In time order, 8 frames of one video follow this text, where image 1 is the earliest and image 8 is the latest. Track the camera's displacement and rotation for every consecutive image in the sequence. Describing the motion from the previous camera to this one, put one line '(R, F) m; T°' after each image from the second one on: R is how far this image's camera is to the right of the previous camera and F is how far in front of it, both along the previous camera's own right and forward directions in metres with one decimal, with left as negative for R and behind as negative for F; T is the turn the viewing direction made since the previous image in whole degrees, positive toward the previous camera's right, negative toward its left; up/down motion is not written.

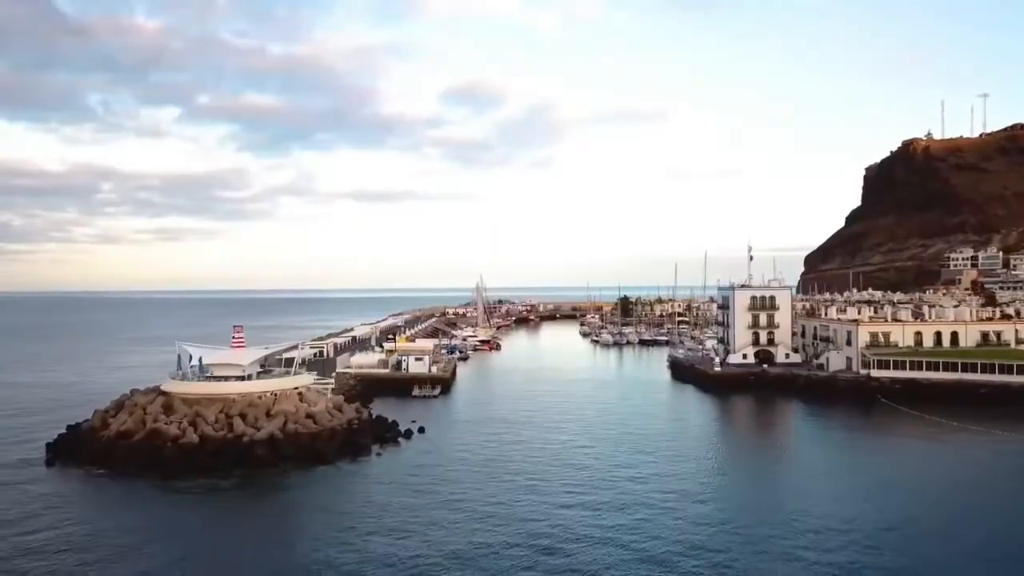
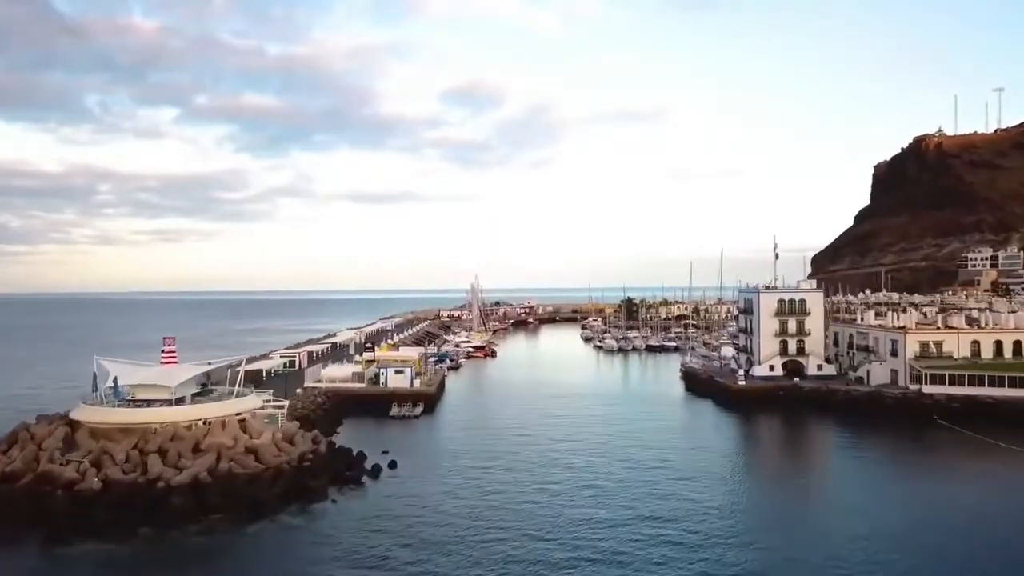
(+0.3, +7.3) m; 0°
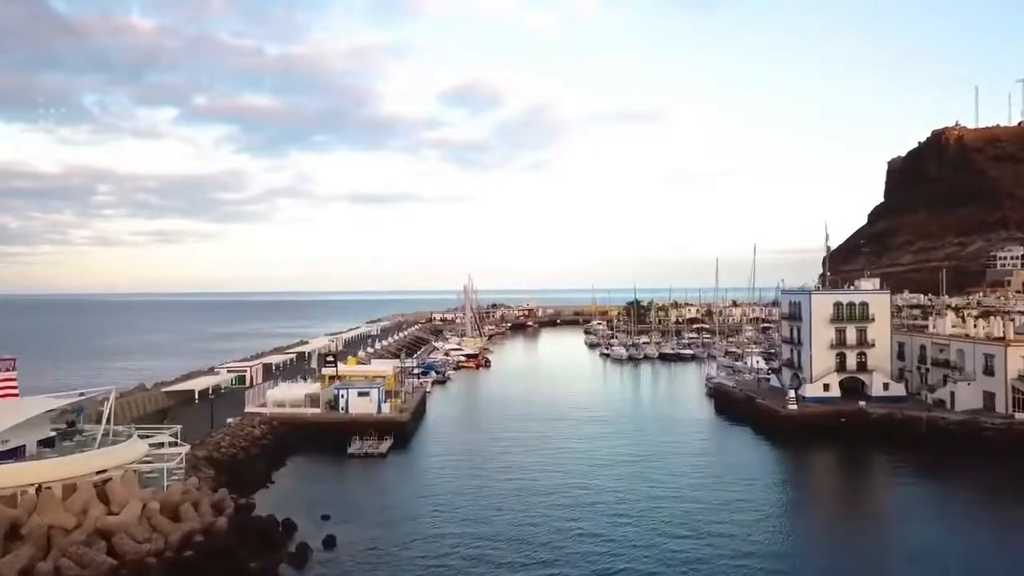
(+0.3, +10.1) m; 0°
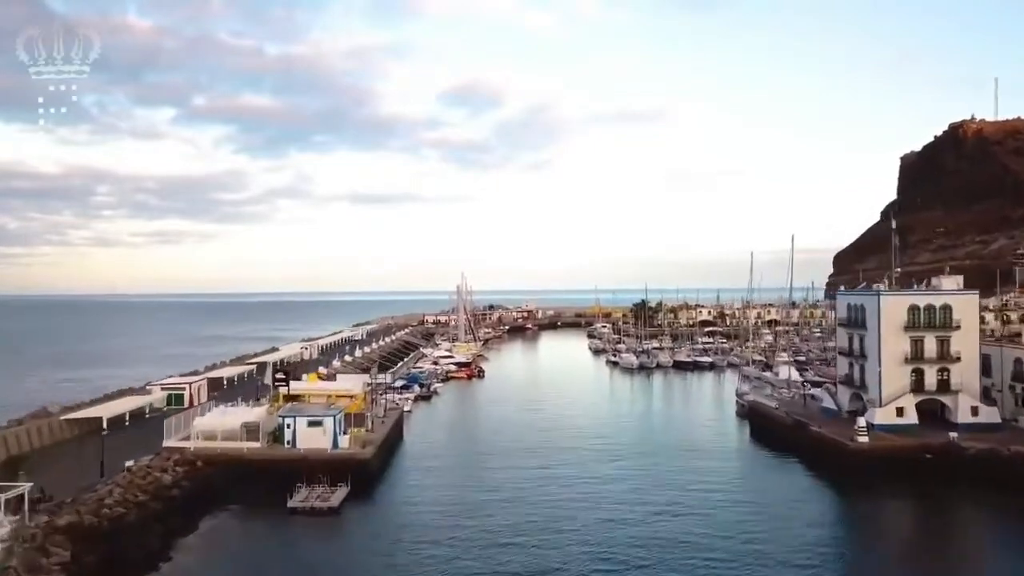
(+0.3, +8.7) m; 0°
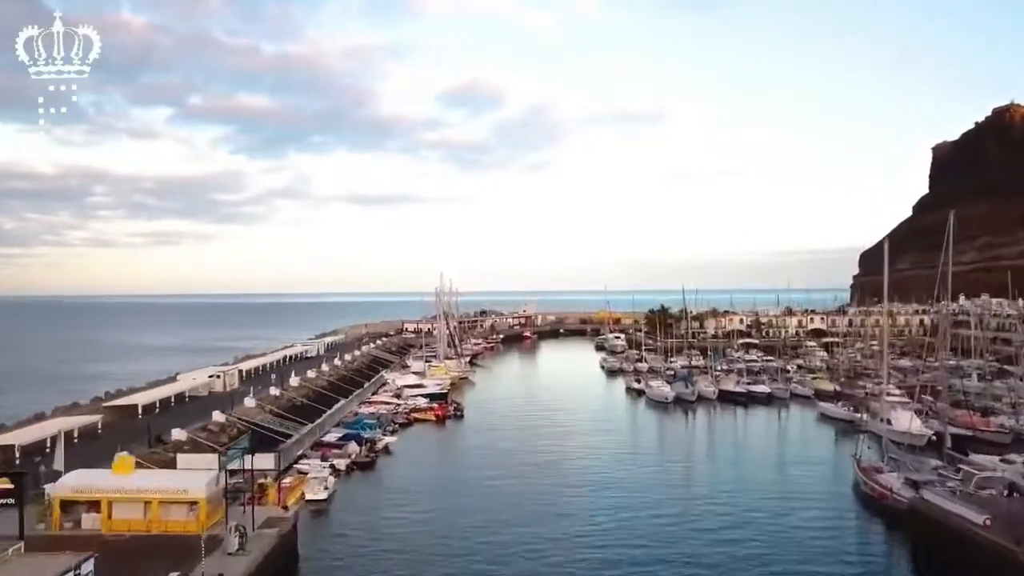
(+0.6, +18.8) m; 0°
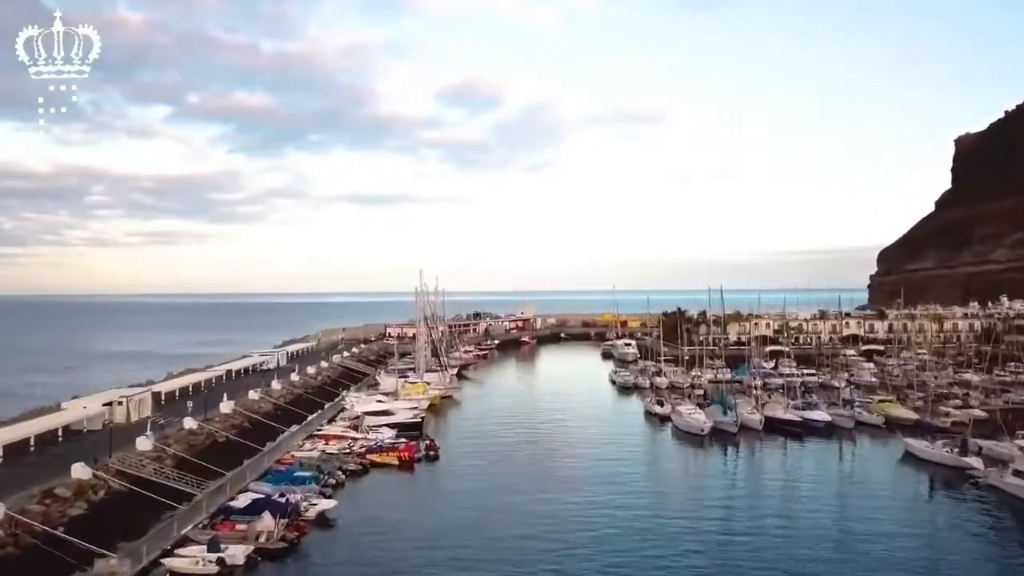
(+0.4, +11.7) m; 0°
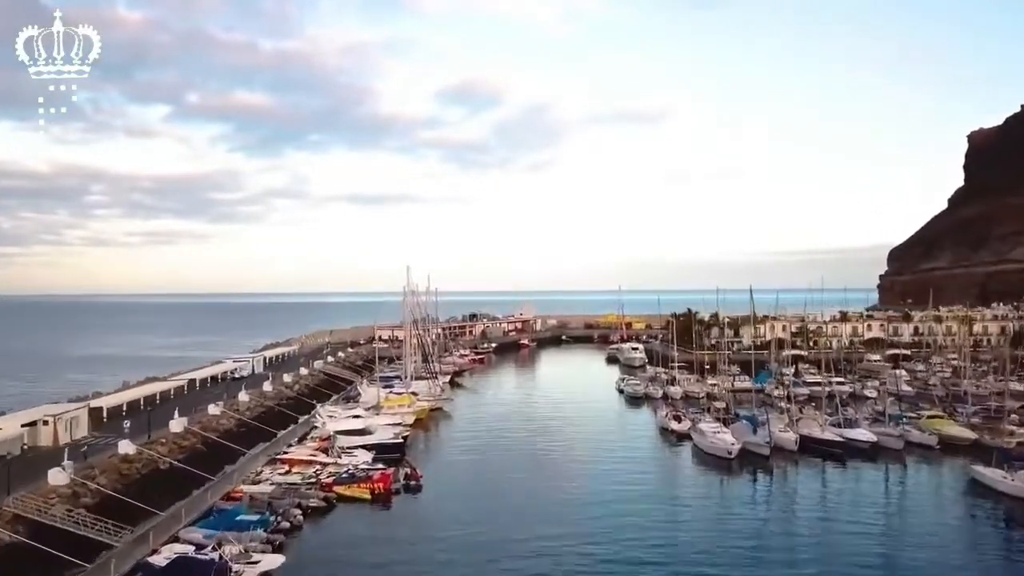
(+0.2, +5.8) m; 0°
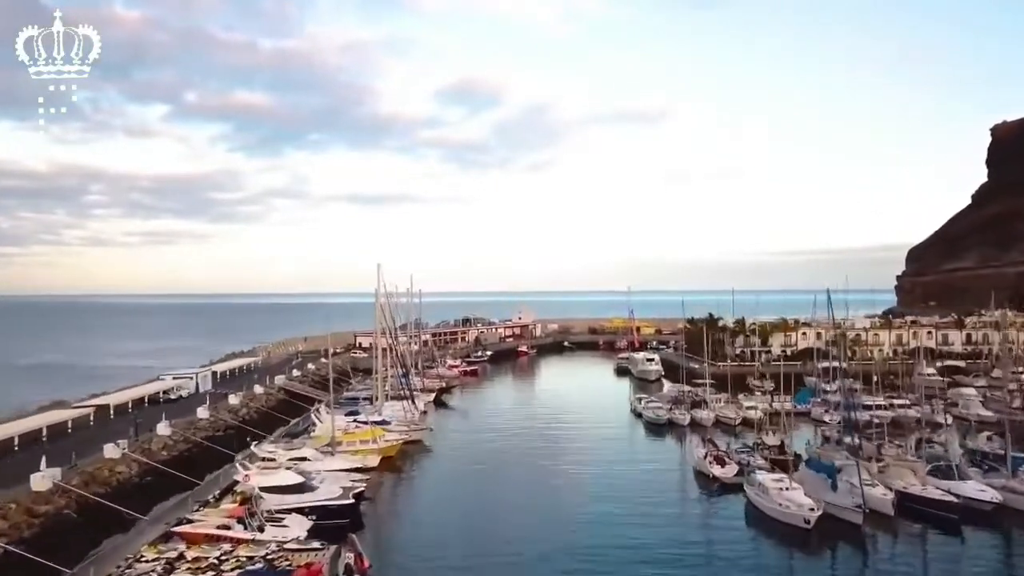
(+0.3, +10.0) m; 0°
